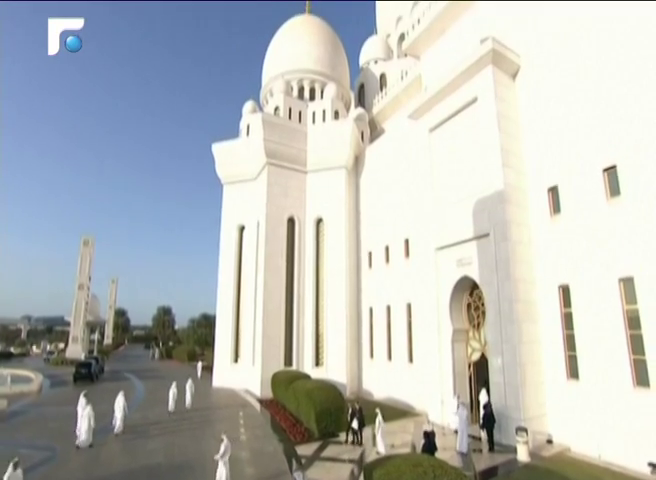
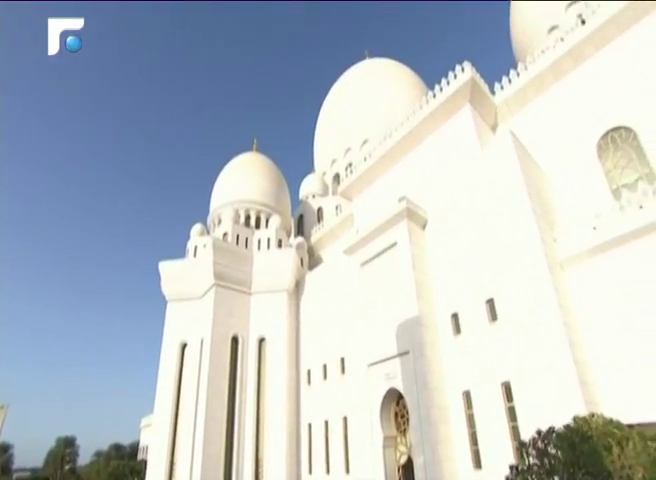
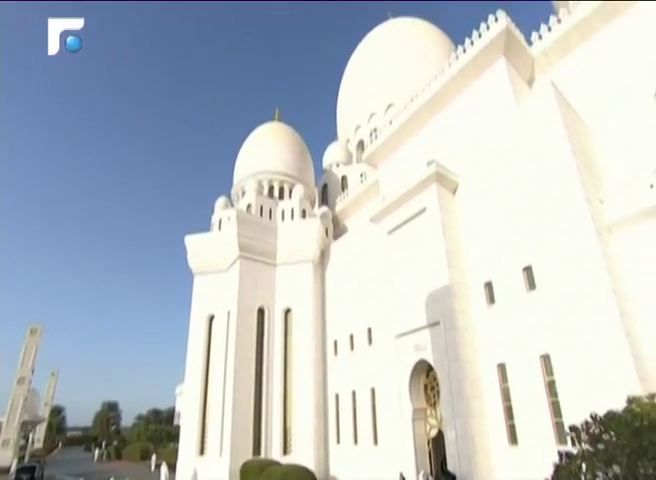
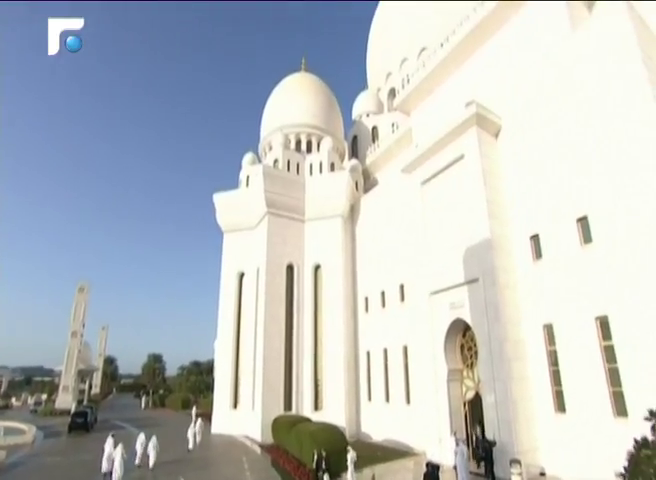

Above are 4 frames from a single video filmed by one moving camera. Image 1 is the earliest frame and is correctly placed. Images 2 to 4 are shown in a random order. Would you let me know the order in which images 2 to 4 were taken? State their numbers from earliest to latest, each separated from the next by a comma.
4, 3, 2
